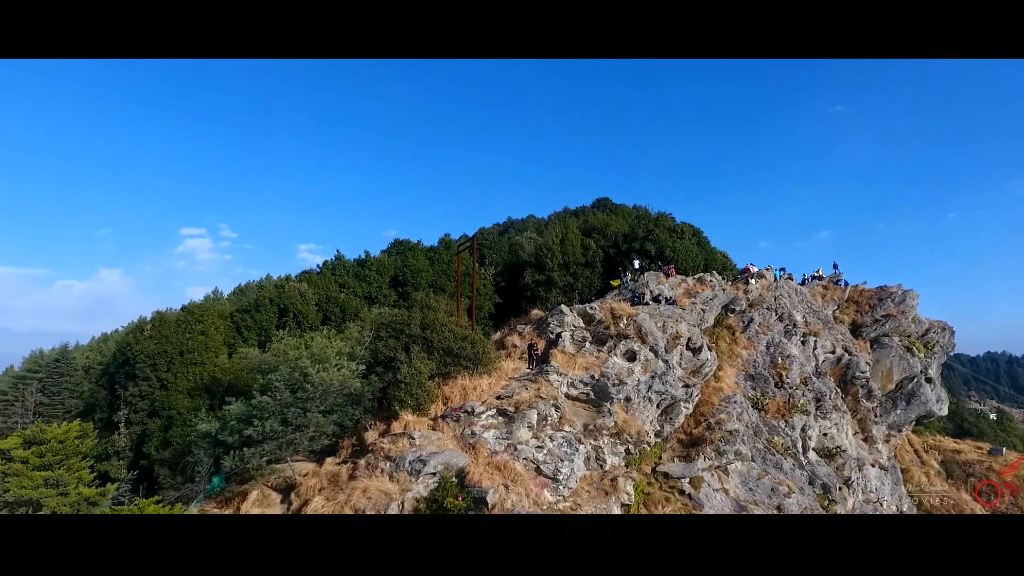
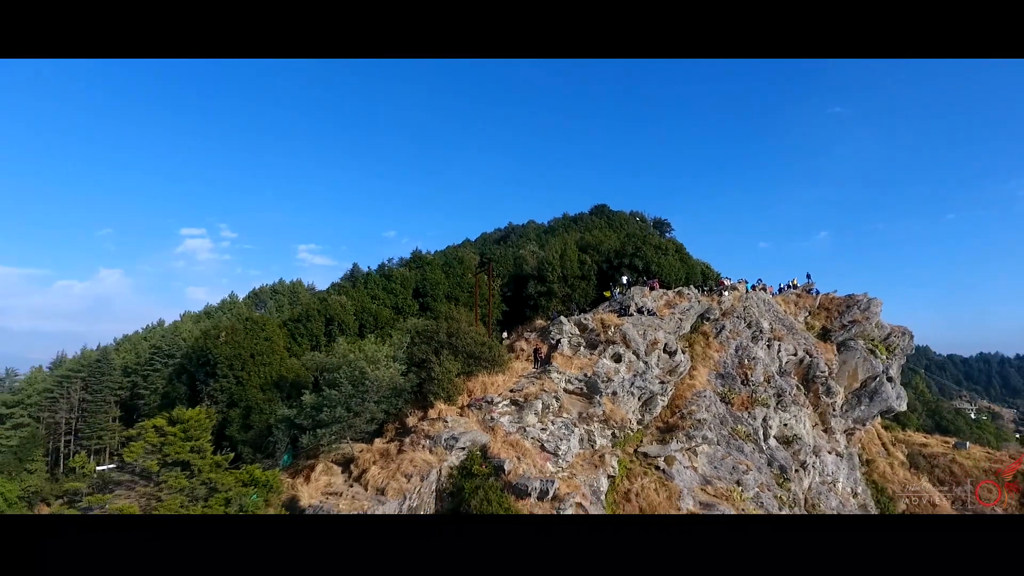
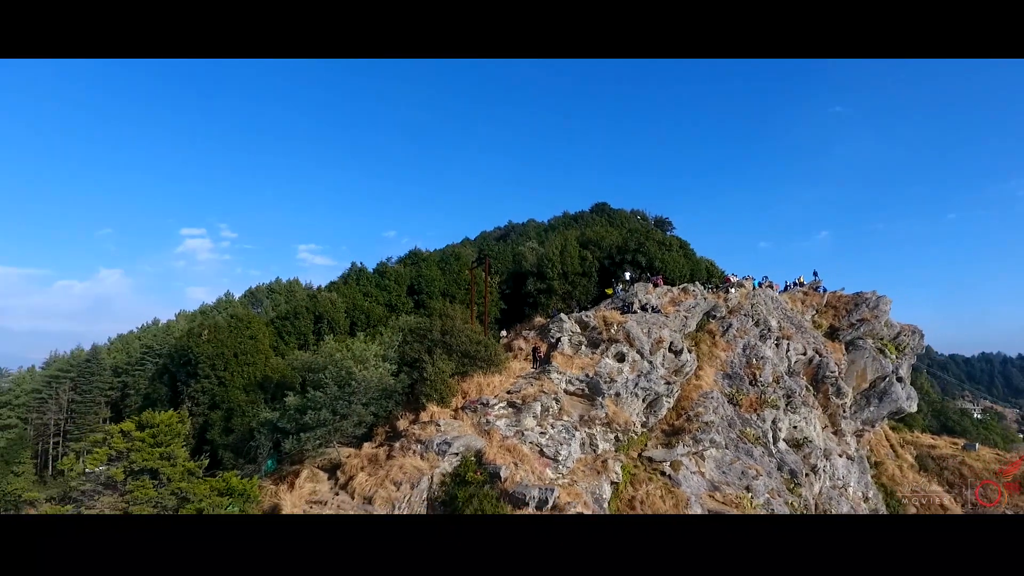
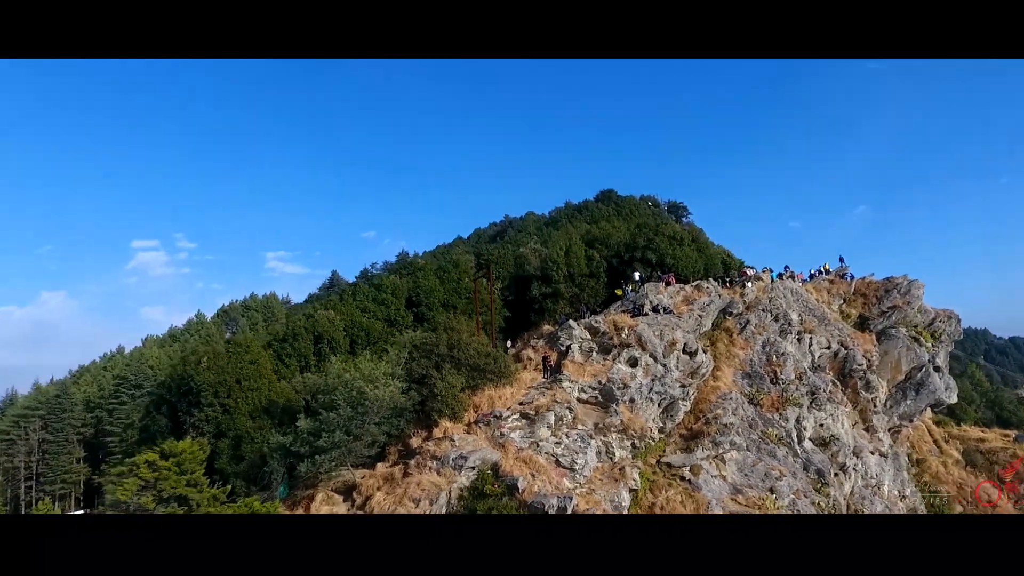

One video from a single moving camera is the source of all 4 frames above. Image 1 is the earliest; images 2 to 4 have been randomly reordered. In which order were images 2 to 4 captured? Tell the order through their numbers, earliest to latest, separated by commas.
3, 2, 4
